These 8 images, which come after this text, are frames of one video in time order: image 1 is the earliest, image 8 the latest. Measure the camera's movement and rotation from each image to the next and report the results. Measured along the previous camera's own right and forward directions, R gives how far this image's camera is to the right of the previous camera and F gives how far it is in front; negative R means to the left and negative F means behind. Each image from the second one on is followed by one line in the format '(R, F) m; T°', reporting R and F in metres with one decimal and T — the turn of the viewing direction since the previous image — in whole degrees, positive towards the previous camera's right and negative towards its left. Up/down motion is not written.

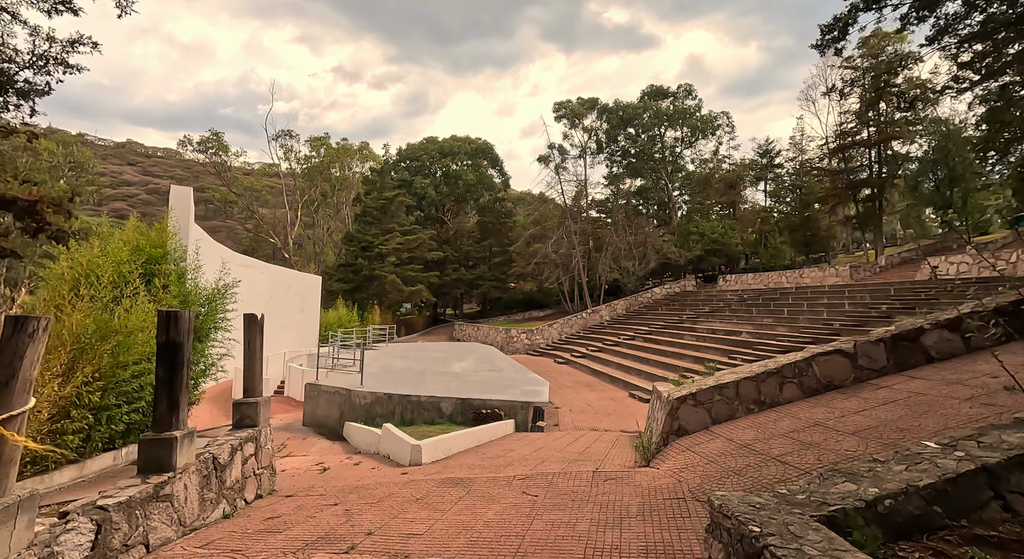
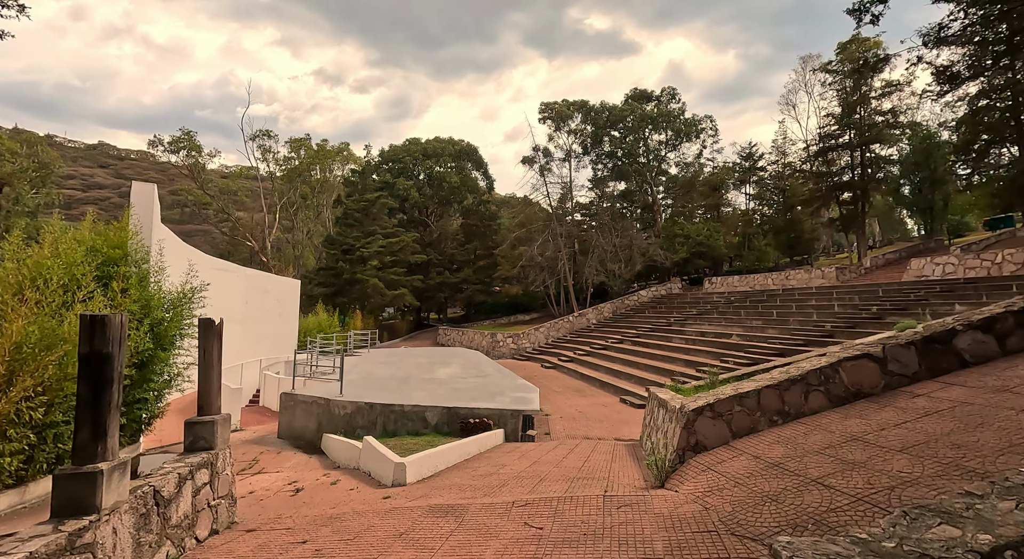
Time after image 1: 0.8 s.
(-0.1, +0.4) m; +2°
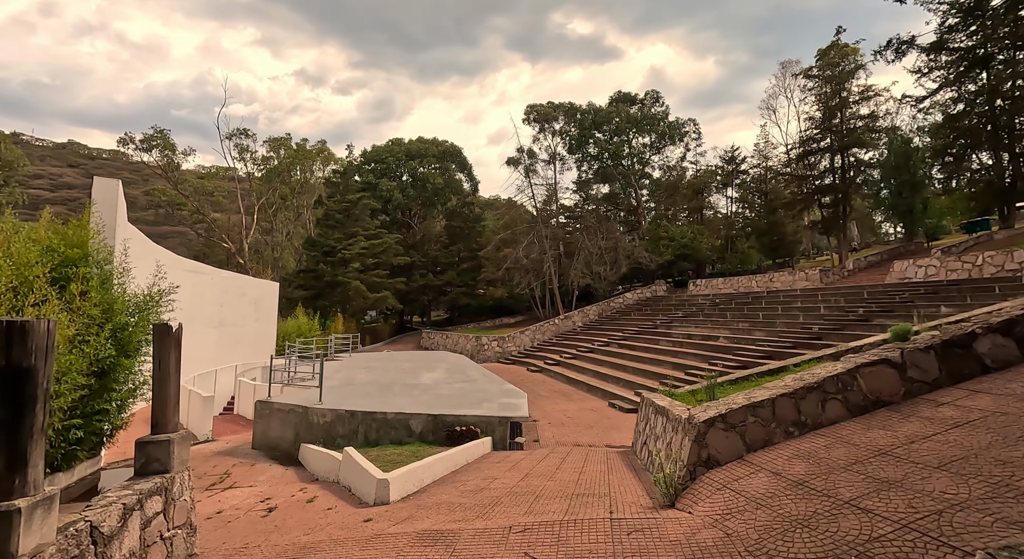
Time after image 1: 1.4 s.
(-0.1, +0.3) m; +2°
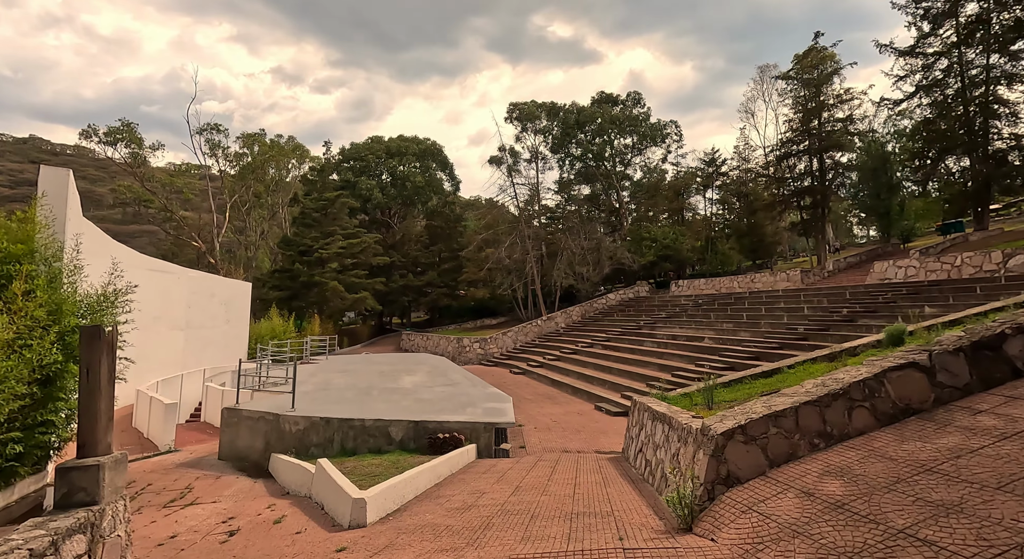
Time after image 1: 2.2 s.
(-0.1, +0.4) m; +2°
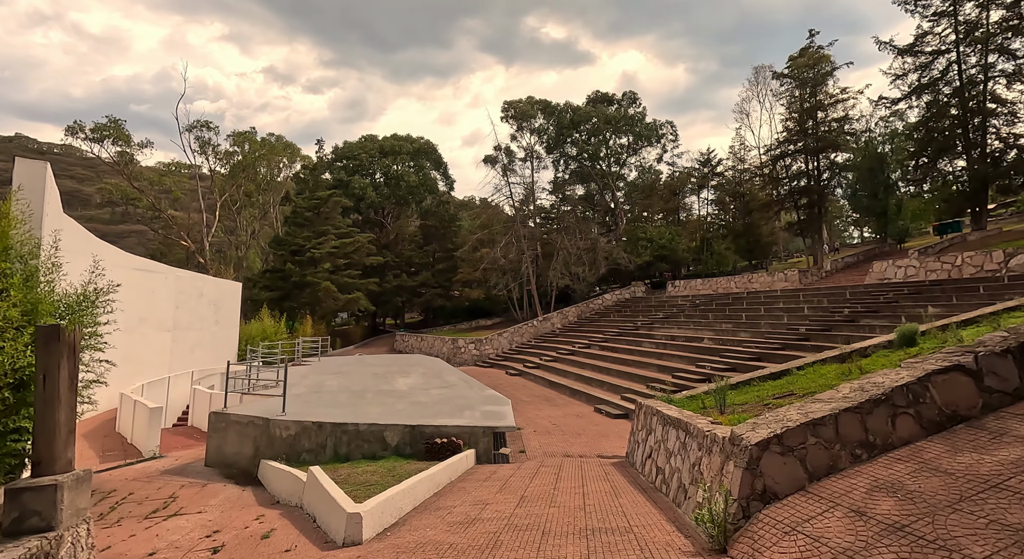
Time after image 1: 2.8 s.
(-0.1, +0.3) m; +1°
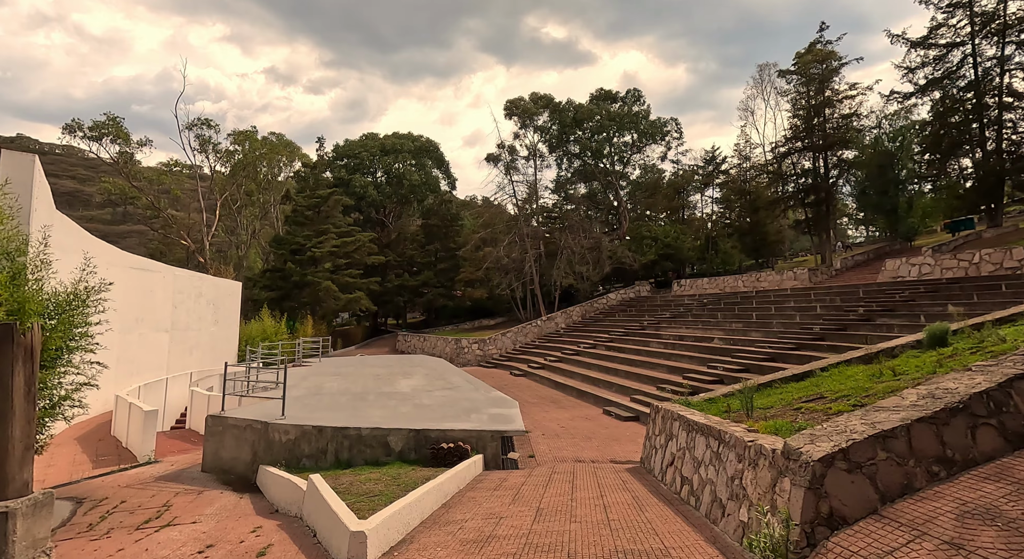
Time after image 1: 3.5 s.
(-0.1, +0.3) m; 0°
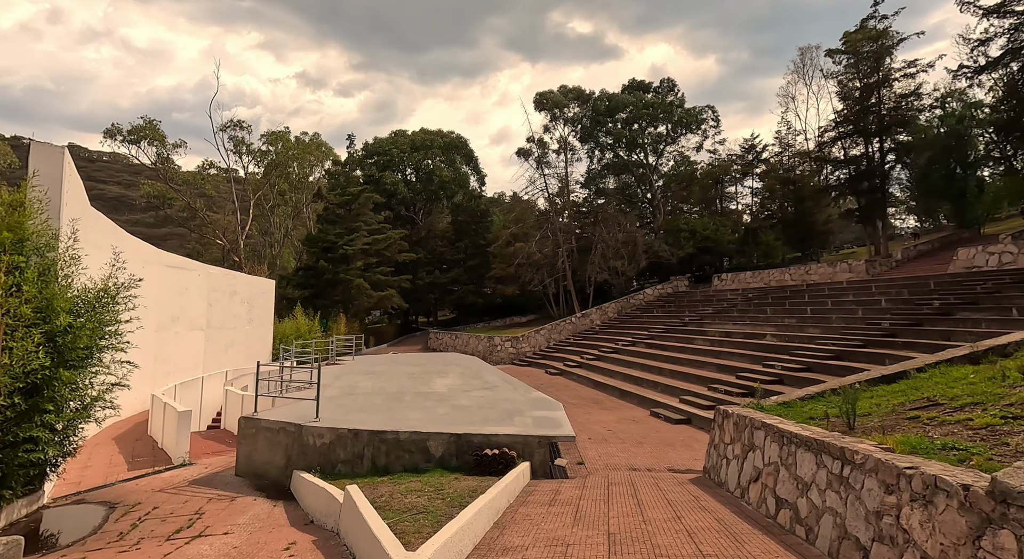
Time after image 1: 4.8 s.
(-0.2, +0.6) m; -3°
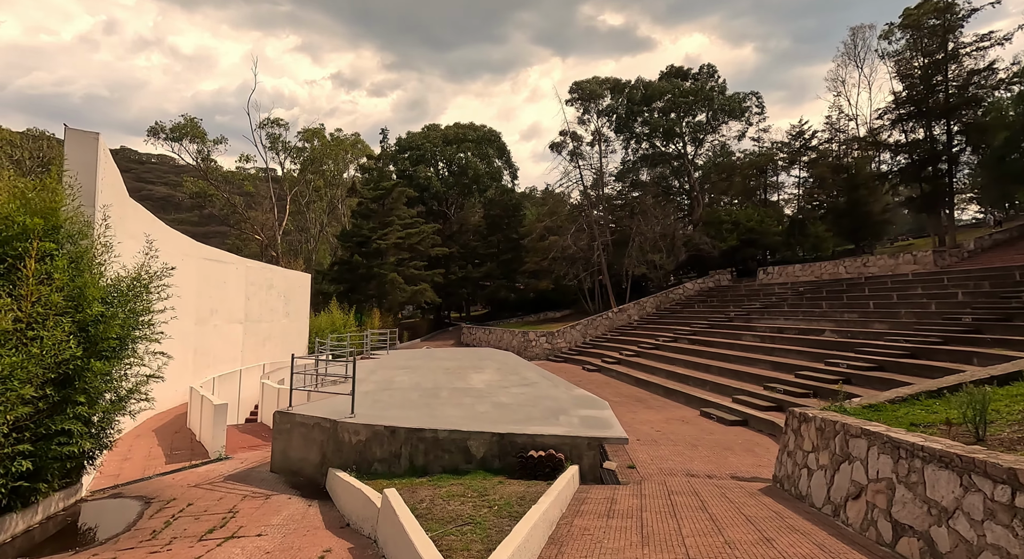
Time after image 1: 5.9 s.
(-0.2, +0.5) m; -3°
